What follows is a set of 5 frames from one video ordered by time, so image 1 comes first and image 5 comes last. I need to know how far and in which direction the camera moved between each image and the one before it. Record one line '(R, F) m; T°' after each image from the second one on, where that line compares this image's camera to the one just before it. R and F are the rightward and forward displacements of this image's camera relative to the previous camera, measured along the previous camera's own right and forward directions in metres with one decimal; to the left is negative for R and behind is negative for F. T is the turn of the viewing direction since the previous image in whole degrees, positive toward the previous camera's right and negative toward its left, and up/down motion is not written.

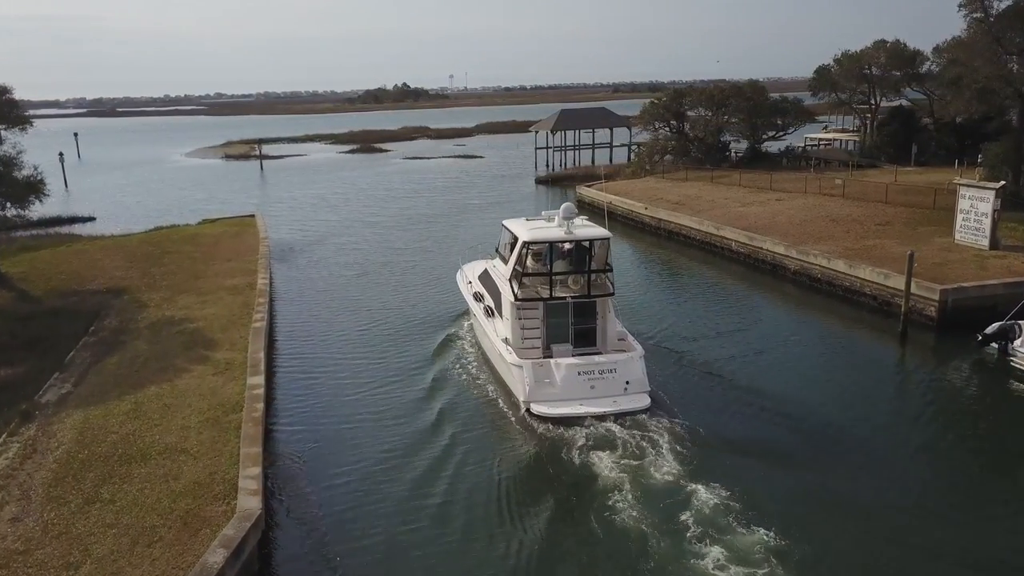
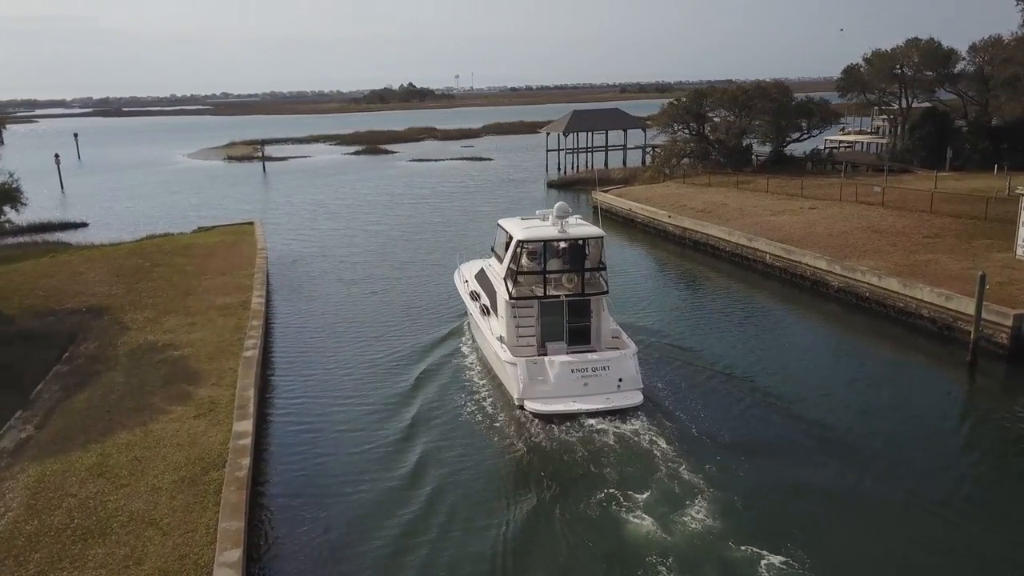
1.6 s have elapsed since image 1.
(-0.4, +1.9) m; 0°
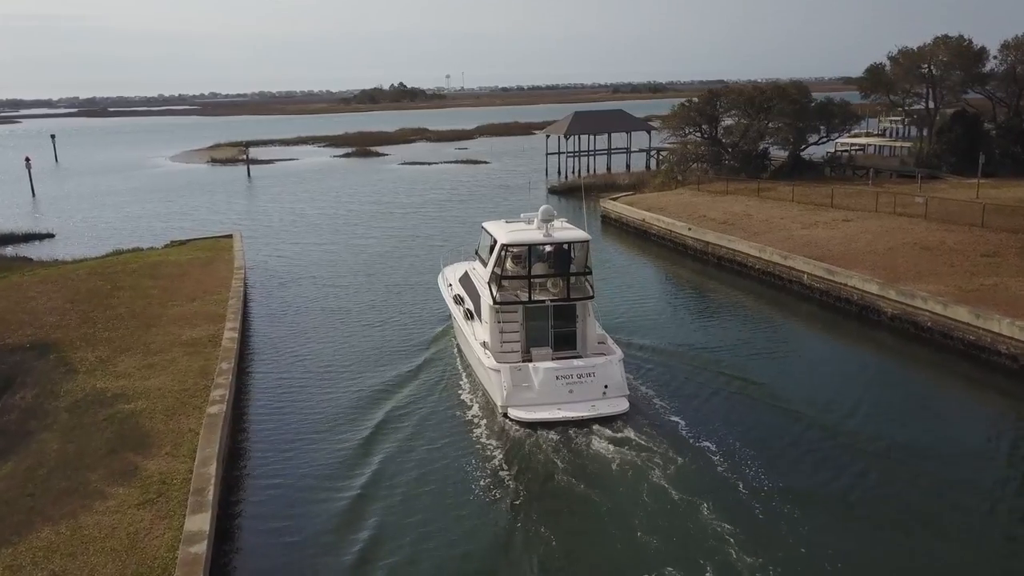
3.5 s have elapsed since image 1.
(-0.5, +2.6) m; +1°
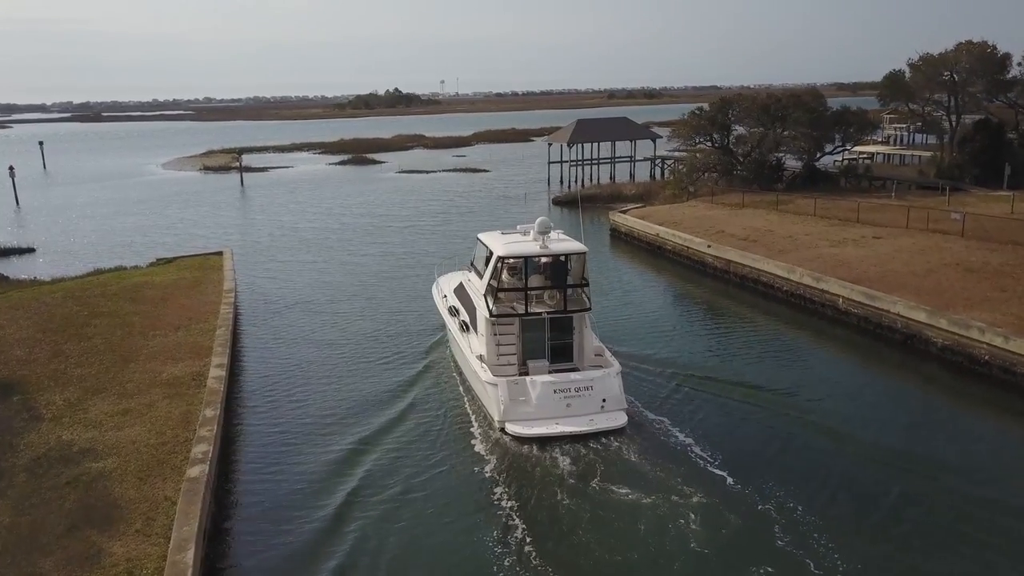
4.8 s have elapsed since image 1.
(-0.5, +1.7) m; 0°
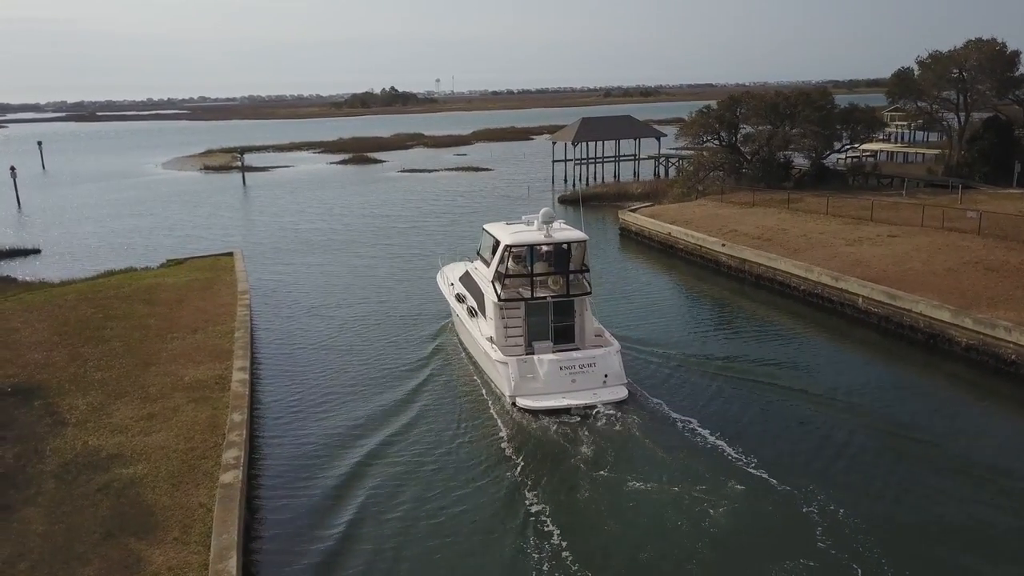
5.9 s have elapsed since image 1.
(-0.6, +0.1) m; 0°
